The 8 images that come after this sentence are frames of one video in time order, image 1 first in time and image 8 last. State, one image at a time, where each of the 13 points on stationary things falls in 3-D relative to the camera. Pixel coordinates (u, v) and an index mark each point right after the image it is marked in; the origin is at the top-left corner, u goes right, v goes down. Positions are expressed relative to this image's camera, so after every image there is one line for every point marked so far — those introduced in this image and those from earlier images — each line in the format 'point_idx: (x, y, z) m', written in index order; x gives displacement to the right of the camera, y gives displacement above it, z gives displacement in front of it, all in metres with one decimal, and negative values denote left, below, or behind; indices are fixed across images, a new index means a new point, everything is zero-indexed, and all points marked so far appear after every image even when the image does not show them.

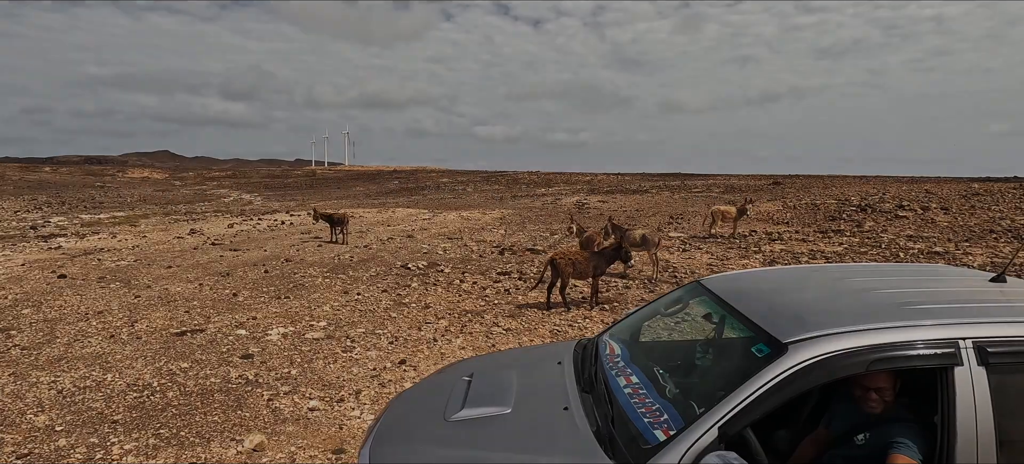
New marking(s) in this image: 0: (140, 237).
0: (-10.8, -0.1, +16.9) m
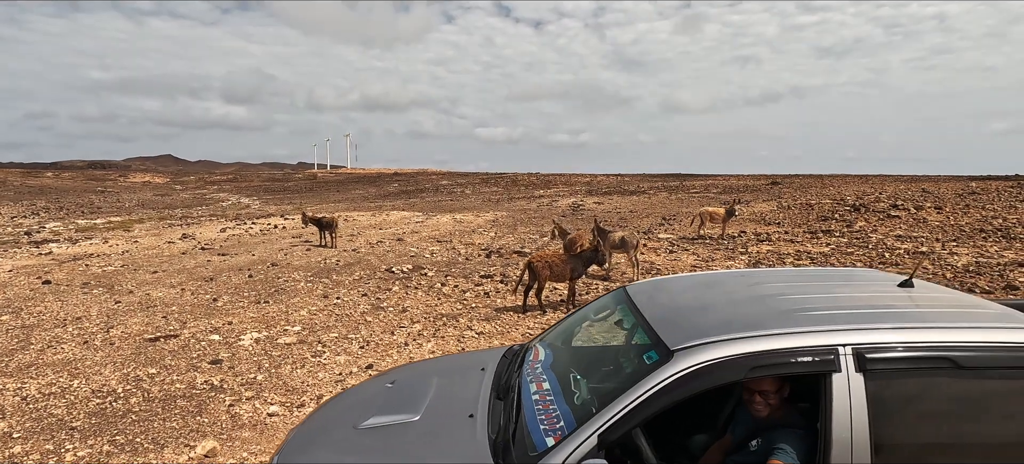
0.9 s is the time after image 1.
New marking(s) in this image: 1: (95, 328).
0: (-11.1, -0.3, +17.0) m
1: (-5.4, -1.2, +7.6) m
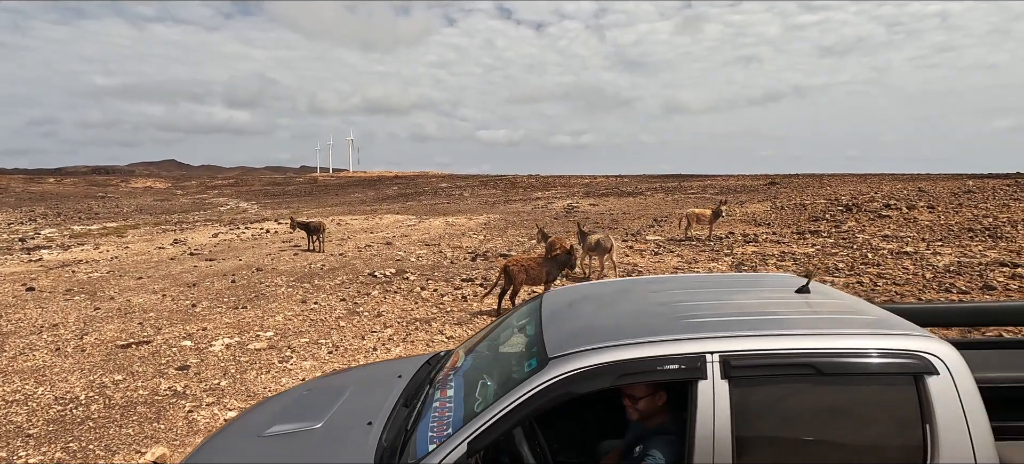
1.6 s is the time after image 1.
0: (-11.4, -0.5, +17.1) m
1: (-5.8, -1.3, +7.6) m
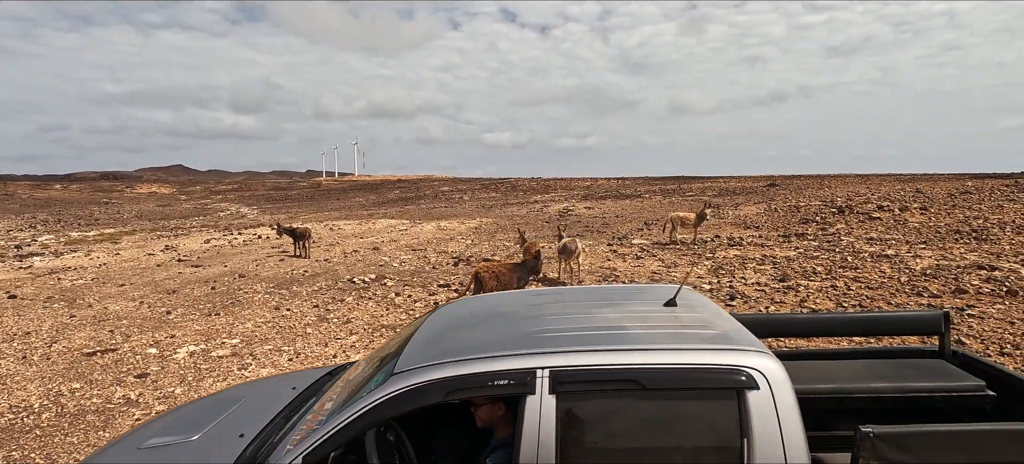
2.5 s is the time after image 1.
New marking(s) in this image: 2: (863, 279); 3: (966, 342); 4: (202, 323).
0: (-11.8, -0.7, +17.3) m
1: (-6.2, -1.5, +7.7) m
2: (+6.3, -0.8, +10.6) m
3: (+5.3, -1.3, +6.9) m
4: (-4.6, -1.4, +8.8) m
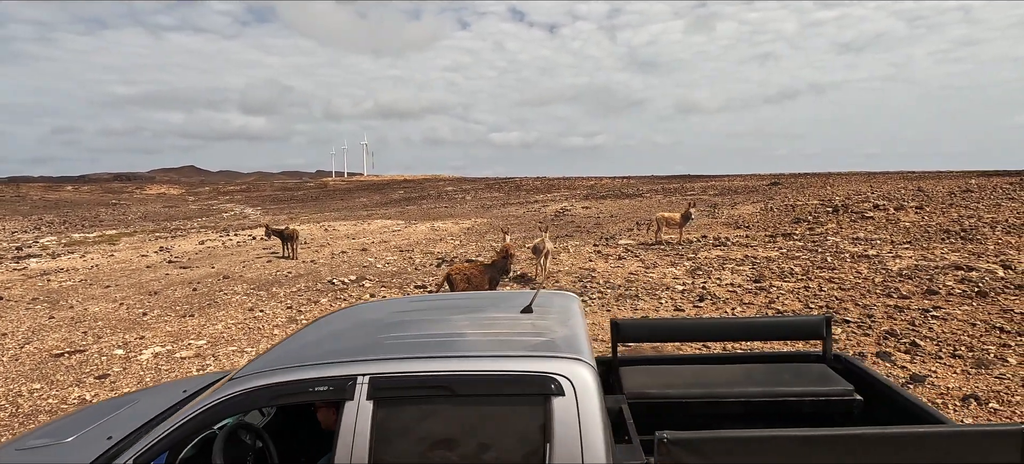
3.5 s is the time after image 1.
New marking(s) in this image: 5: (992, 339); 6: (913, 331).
0: (-12.1, -0.7, +17.6) m
1: (-6.8, -1.5, +7.9) m
2: (+5.9, -0.8, +10.5) m
3: (+4.8, -1.3, +6.9) m
4: (-5.1, -1.4, +8.9) m
5: (+5.7, -1.3, +6.9) m
6: (+5.0, -1.2, +7.4) m
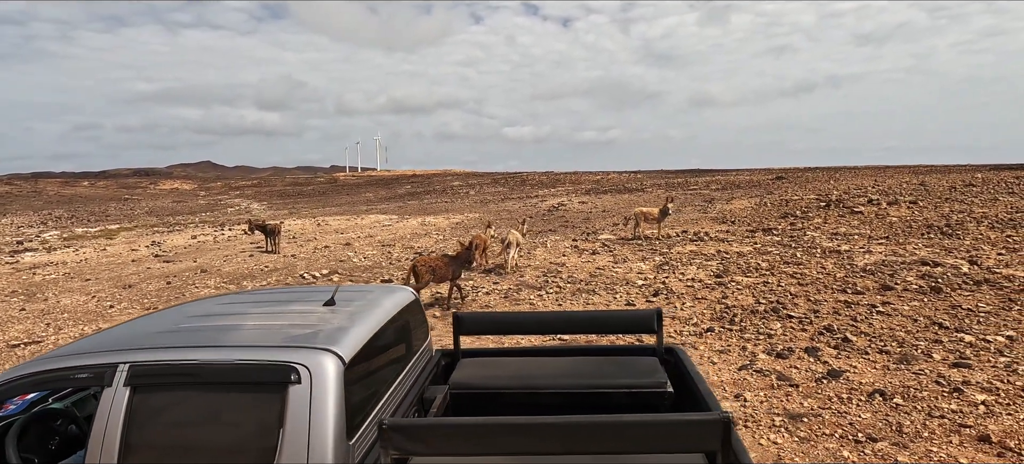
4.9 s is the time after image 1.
0: (-12.6, -0.5, +18.0) m
1: (-7.5, -1.4, +8.2) m
2: (+5.2, -0.8, +10.5) m
3: (+4.0, -1.3, +6.9) m
4: (-5.9, -1.3, +9.2) m
5: (+4.9, -1.2, +6.9) m
6: (+4.3, -1.2, +7.4) m
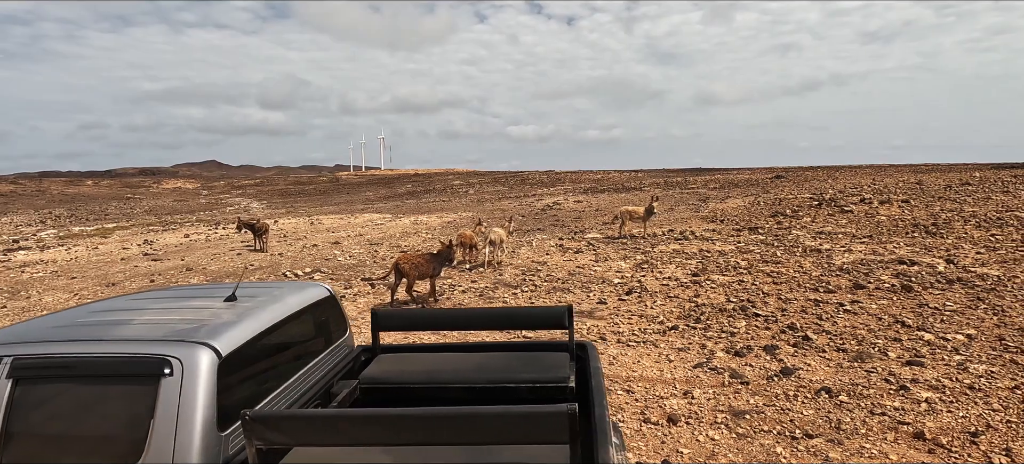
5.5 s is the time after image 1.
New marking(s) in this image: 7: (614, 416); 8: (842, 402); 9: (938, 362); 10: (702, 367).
0: (-13.0, -0.5, +18.2) m
1: (-8.0, -1.4, +8.3) m
2: (+4.7, -0.7, +10.5) m
3: (+3.5, -1.2, +6.9) m
4: (-6.3, -1.3, +9.3) m
5: (+4.4, -1.2, +6.9) m
6: (+3.8, -1.2, +7.4) m
7: (+0.9, -1.6, +5.0) m
8: (+2.9, -1.5, +5.1) m
9: (+4.3, -1.3, +5.9) m
10: (+2.0, -1.4, +6.1) m
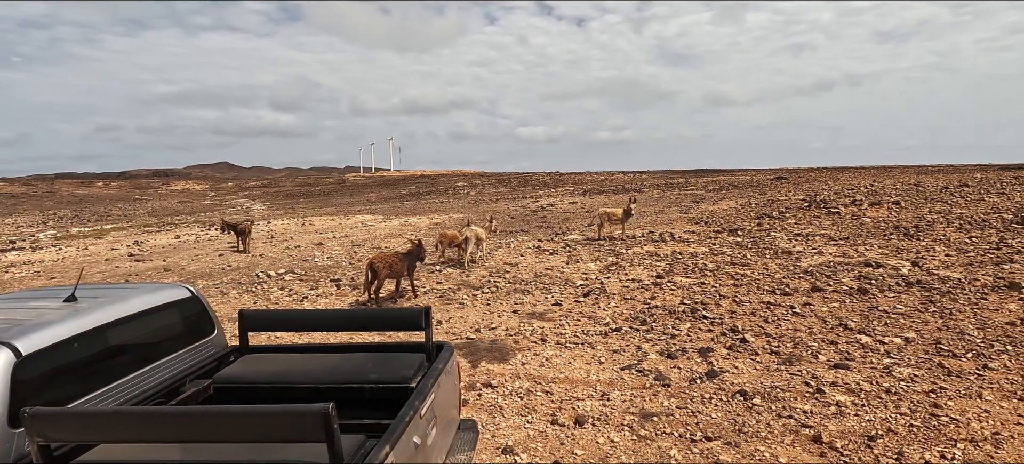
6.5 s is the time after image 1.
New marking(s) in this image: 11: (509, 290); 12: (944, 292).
0: (-13.5, -0.5, +18.4) m
1: (-8.7, -1.4, +8.5) m
2: (+4.1, -0.8, +10.5) m
3: (+2.8, -1.3, +6.9) m
4: (-7.0, -1.3, +9.4) m
5: (+3.7, -1.2, +6.9) m
6: (+3.1, -1.2, +7.4) m
7: (+0.1, -1.6, +5.0) m
8: (+2.1, -1.5, +5.1) m
9: (+3.5, -1.3, +5.9) m
10: (+1.2, -1.4, +6.1) m
11: (0.0, -1.0, +10.2) m
12: (+6.2, -0.9, +8.4) m
